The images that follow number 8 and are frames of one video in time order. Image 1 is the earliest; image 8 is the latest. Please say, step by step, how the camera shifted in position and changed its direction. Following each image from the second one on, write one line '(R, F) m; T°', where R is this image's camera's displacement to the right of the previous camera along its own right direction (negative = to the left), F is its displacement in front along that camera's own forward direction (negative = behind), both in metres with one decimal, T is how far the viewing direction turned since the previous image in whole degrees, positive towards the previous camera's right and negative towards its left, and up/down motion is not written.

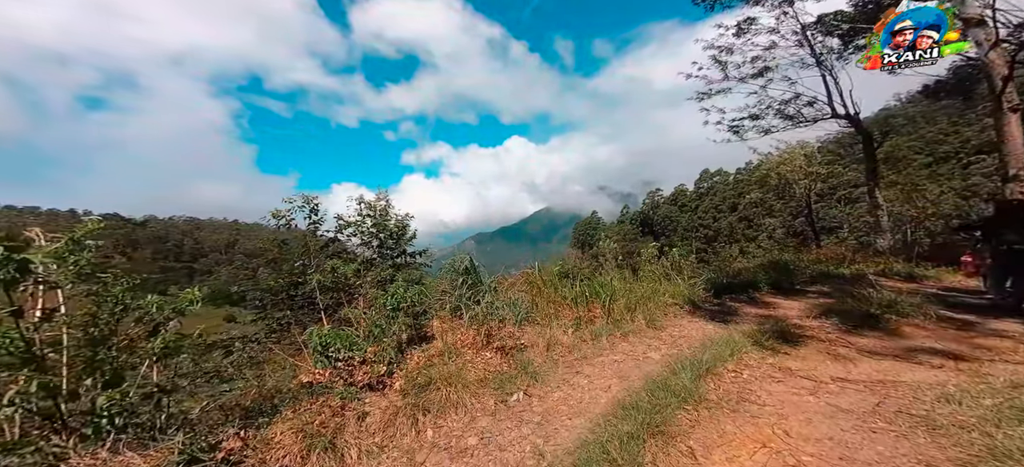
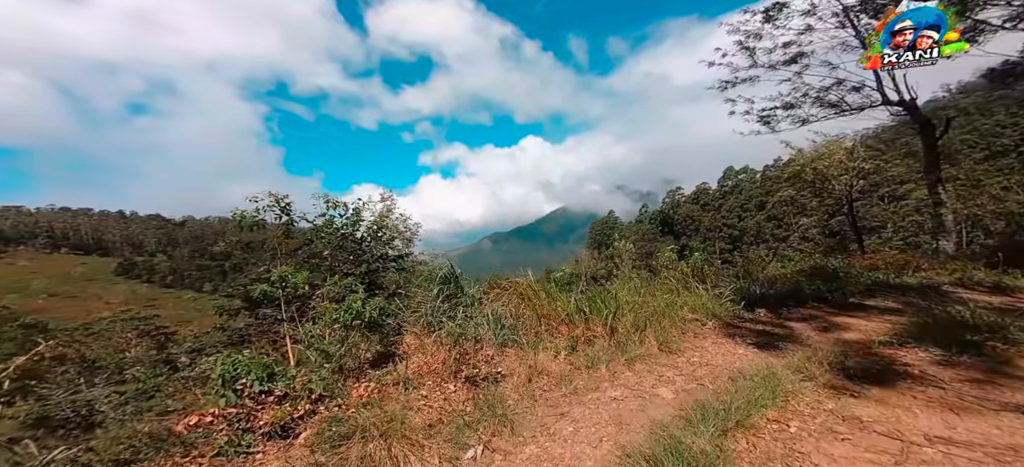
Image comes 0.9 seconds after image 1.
(+0.3, +0.8) m; -3°
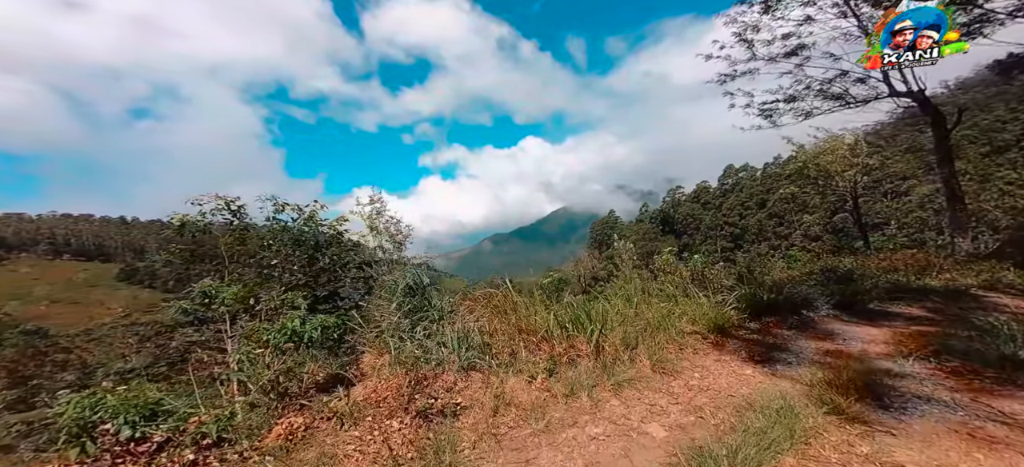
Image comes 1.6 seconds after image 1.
(+0.2, +0.4) m; 0°
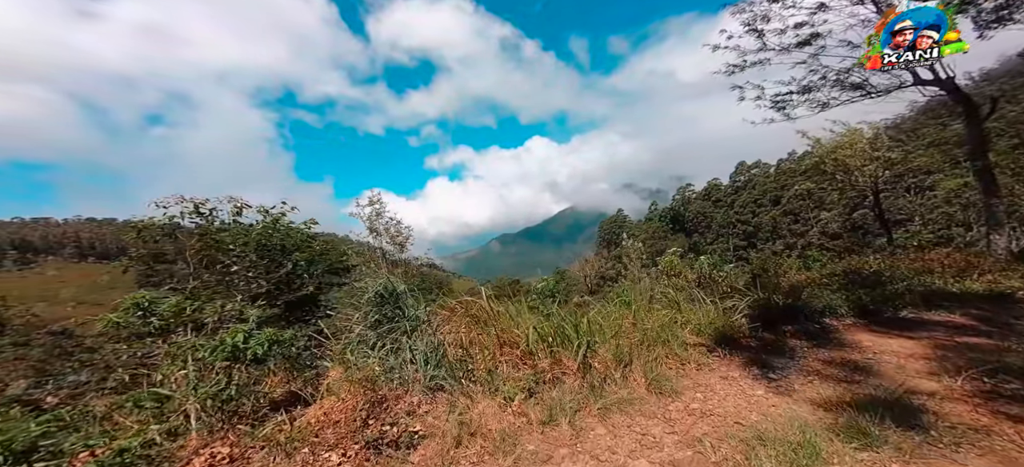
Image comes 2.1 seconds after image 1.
(0.0, +0.2) m; -1°
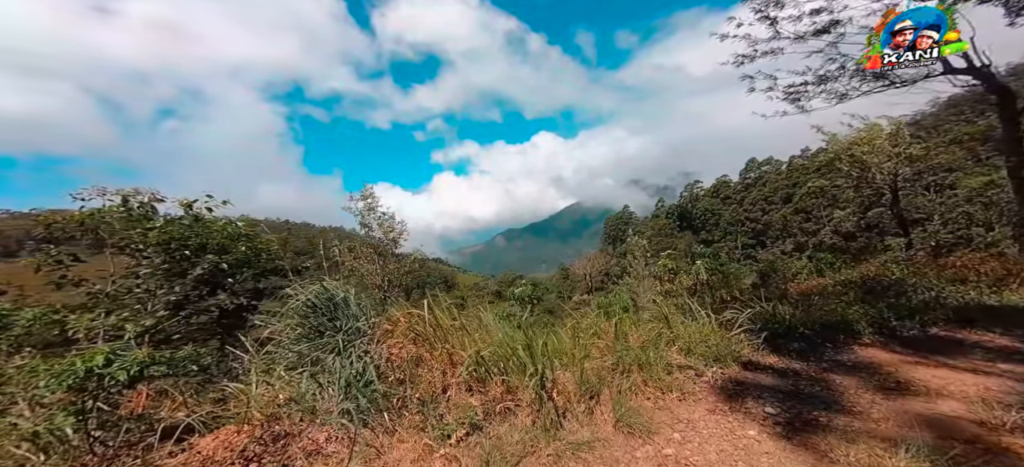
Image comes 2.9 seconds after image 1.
(+0.3, +0.4) m; -1°
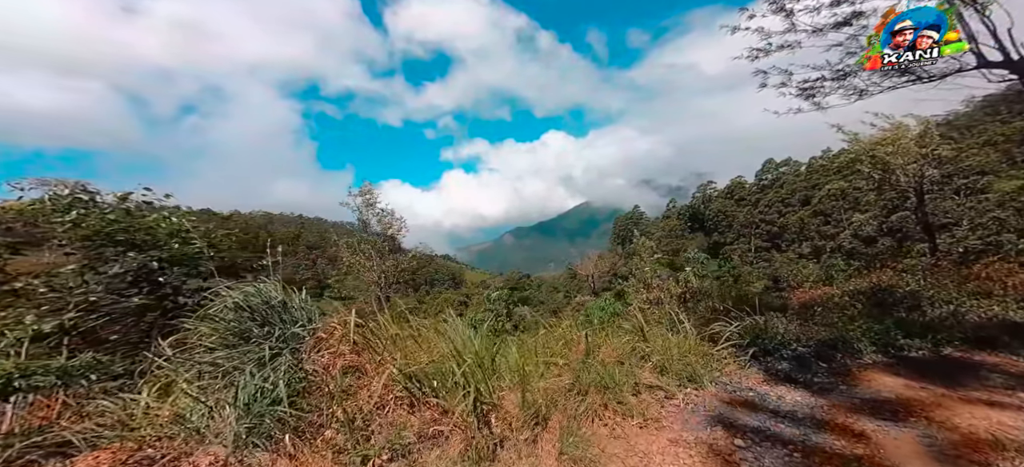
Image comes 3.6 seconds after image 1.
(+0.1, +0.3) m; -1°
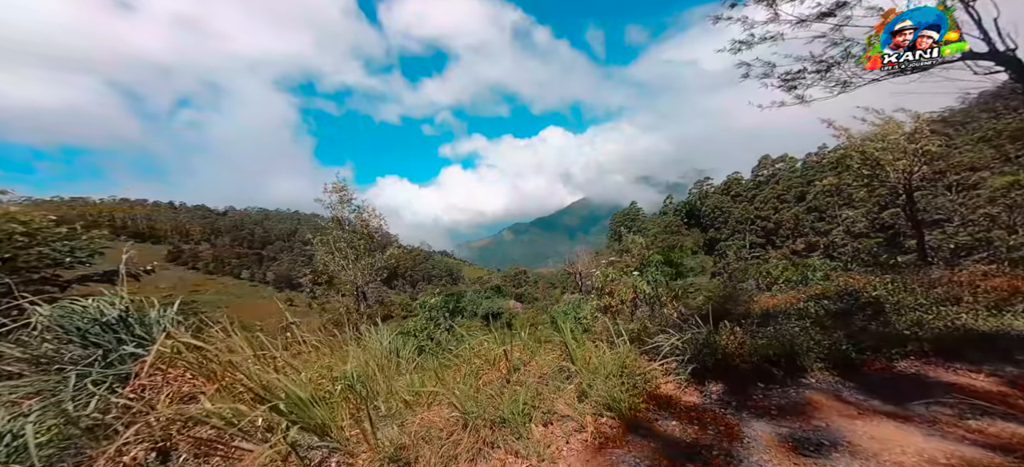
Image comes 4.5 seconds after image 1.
(+0.2, 0.0) m; 0°
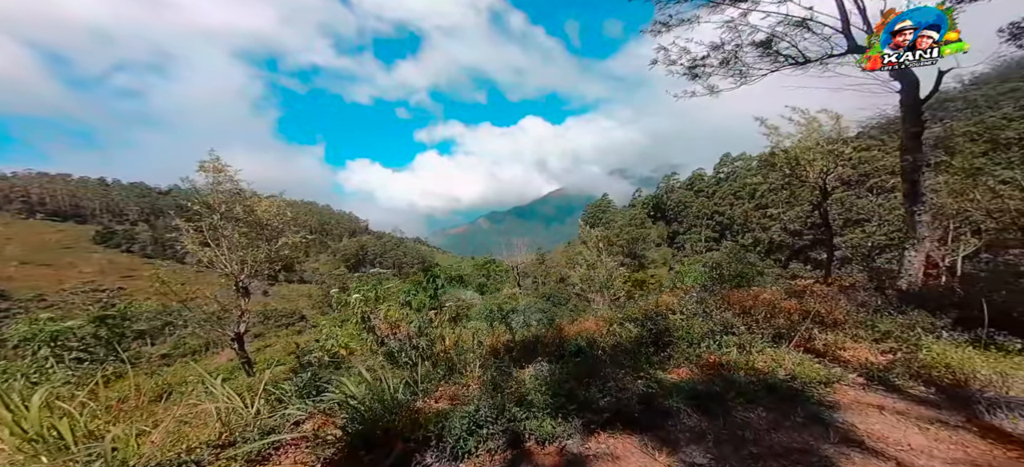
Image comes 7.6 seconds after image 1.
(+1.0, 0.0) m; +3°
